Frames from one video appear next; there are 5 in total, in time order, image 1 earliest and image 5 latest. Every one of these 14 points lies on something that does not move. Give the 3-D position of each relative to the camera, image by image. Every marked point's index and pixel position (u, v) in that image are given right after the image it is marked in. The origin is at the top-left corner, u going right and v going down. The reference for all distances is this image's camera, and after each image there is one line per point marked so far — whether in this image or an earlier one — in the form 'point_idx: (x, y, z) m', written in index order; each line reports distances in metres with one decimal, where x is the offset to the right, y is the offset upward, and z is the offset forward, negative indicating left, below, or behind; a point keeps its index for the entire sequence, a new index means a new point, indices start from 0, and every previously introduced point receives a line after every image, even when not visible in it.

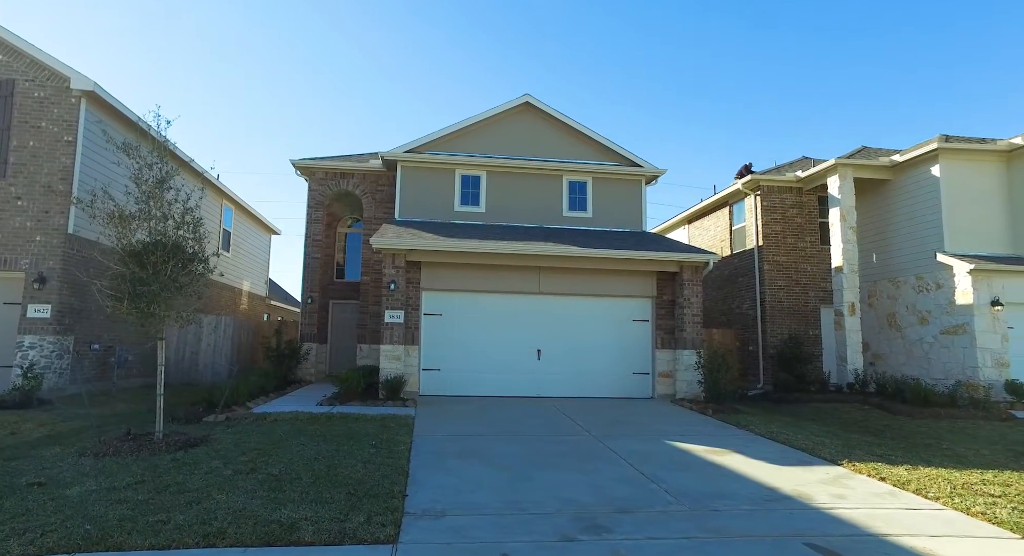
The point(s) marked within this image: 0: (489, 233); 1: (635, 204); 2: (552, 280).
0: (-0.6, +1.1, +12.6) m
1: (+3.6, +2.2, +15.4) m
2: (+0.9, 0.0, +12.3) m
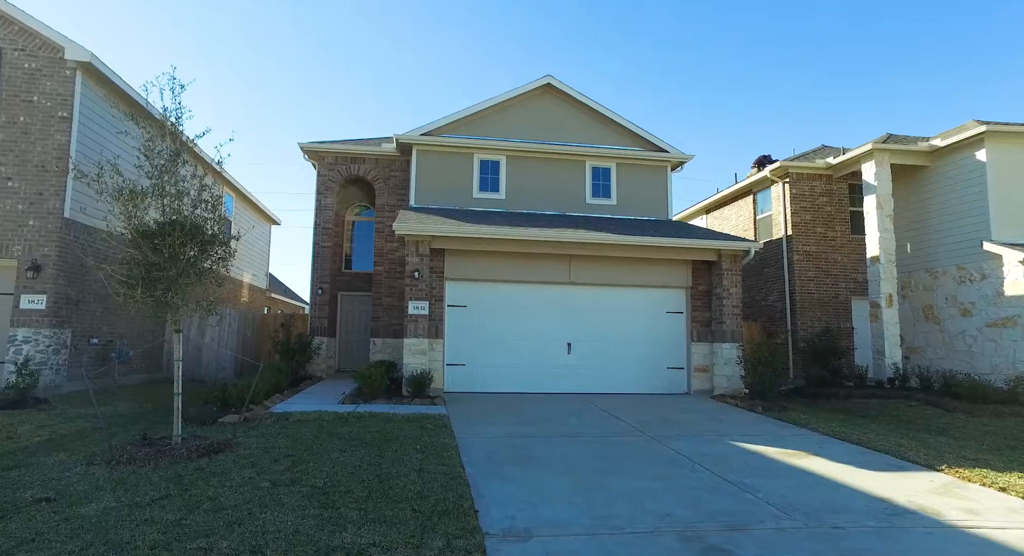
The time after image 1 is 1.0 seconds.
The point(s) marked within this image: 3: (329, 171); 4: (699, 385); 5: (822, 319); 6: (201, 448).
0: (0.0, +1.3, +11.9) m
1: (+4.1, +2.4, +14.8) m
2: (+1.5, +0.2, +11.6) m
3: (-5.0, +2.9, +14.7) m
4: (+4.0, -2.3, +11.5) m
5: (+8.3, -1.1, +14.3) m
6: (-3.3, -1.8, +5.7) m
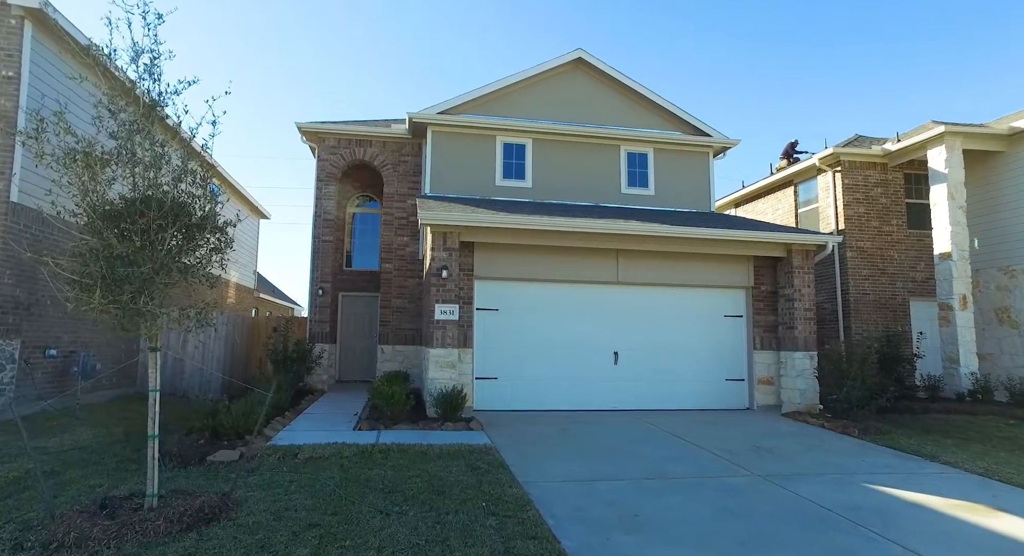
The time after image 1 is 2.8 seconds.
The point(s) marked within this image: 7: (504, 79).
0: (+0.7, +1.3, +10.3) m
1: (+4.7, +2.5, +13.3) m
2: (+2.2, +0.2, +10.0) m
3: (-4.4, +3.0, +13.0) m
4: (+4.7, -2.3, +10.1) m
5: (+9.0, -1.1, +13.0) m
6: (-2.5, -1.8, +4.1) m
7: (-0.2, +4.8, +12.7) m
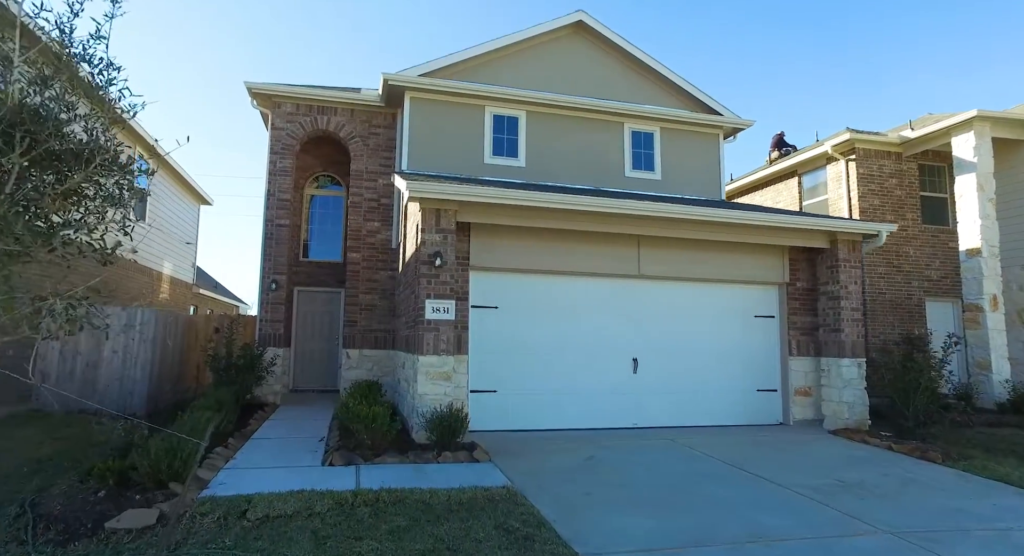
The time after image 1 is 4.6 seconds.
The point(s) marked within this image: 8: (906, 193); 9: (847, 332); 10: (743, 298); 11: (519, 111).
0: (+0.7, +1.5, +8.6) m
1: (+4.5, +2.6, +12.0) m
2: (+2.2, +0.4, +8.5) m
3: (-4.6, +3.2, +10.9) m
4: (+4.7, -2.2, +8.8) m
5: (+8.7, -1.1, +12.0) m
6: (-2.0, -1.7, +2.2) m
7: (-0.4, +4.9, +11.0) m
8: (+9.3, +2.0, +12.6) m
9: (+5.3, -0.9, +8.5) m
10: (+3.9, -0.3, +8.9) m
11: (+0.1, +3.4, +11.0) m
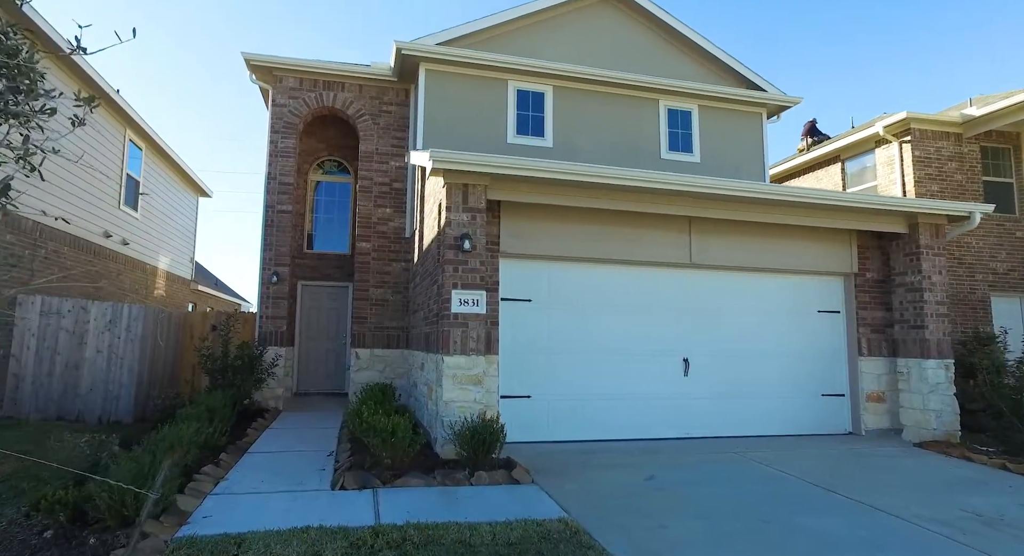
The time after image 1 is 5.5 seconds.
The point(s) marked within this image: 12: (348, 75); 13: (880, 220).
0: (+1.2, +1.6, +7.6) m
1: (+5.0, +2.7, +10.9) m
2: (+2.7, +0.5, +7.5) m
3: (-4.1, +3.3, +9.9) m
4: (+5.2, -2.1, +7.7) m
5: (+9.2, -0.9, +10.9) m
6: (-1.5, -1.5, +1.1) m
7: (+0.1, +5.0, +10.0) m
8: (+9.8, +2.2, +11.5) m
9: (+5.8, -0.7, +7.4) m
10: (+4.3, -0.2, +7.9) m
11: (+0.6, +3.6, +10.0) m
12: (-3.1, +3.8, +10.0) m
13: (+5.2, +0.8, +7.6) m
